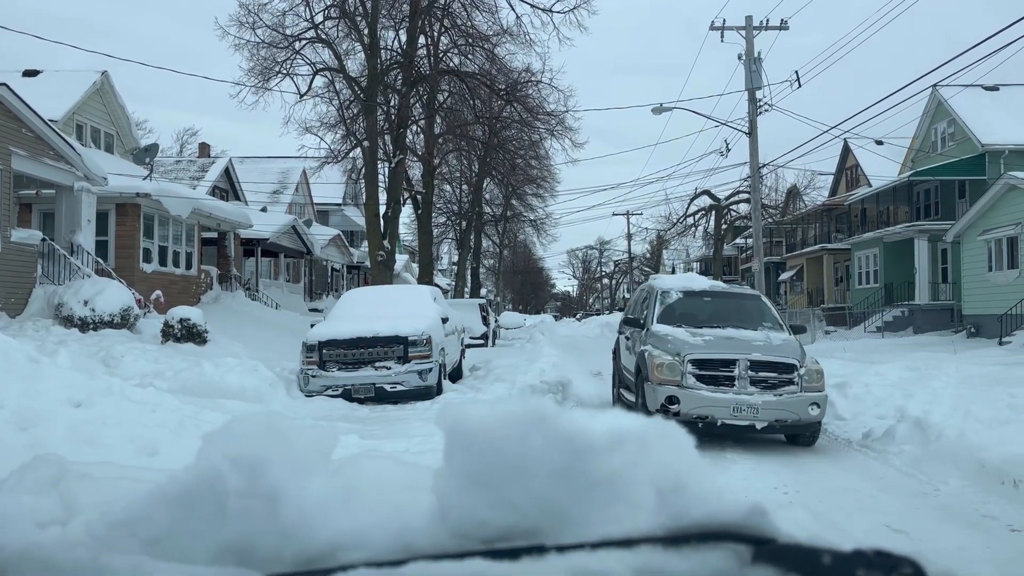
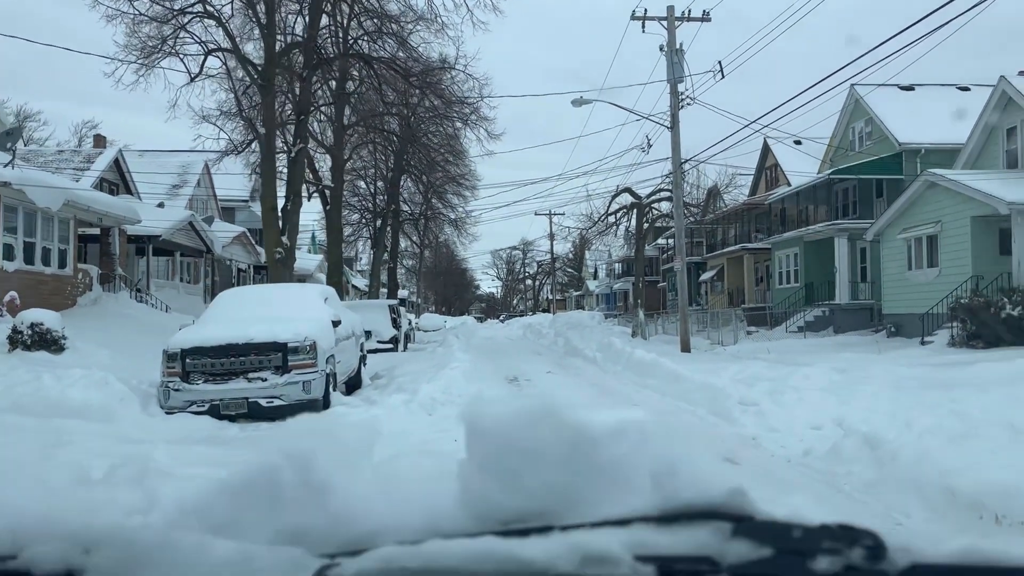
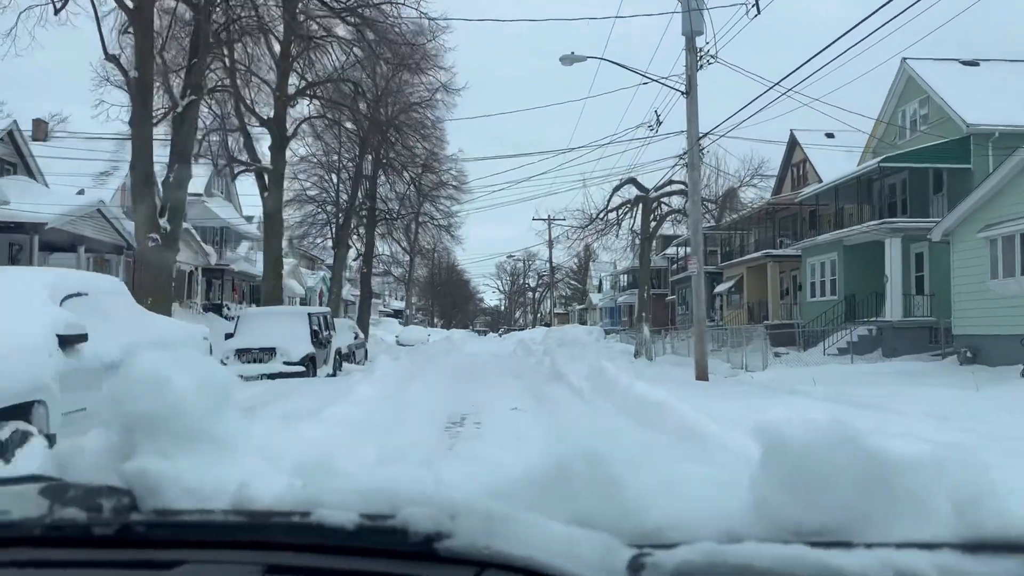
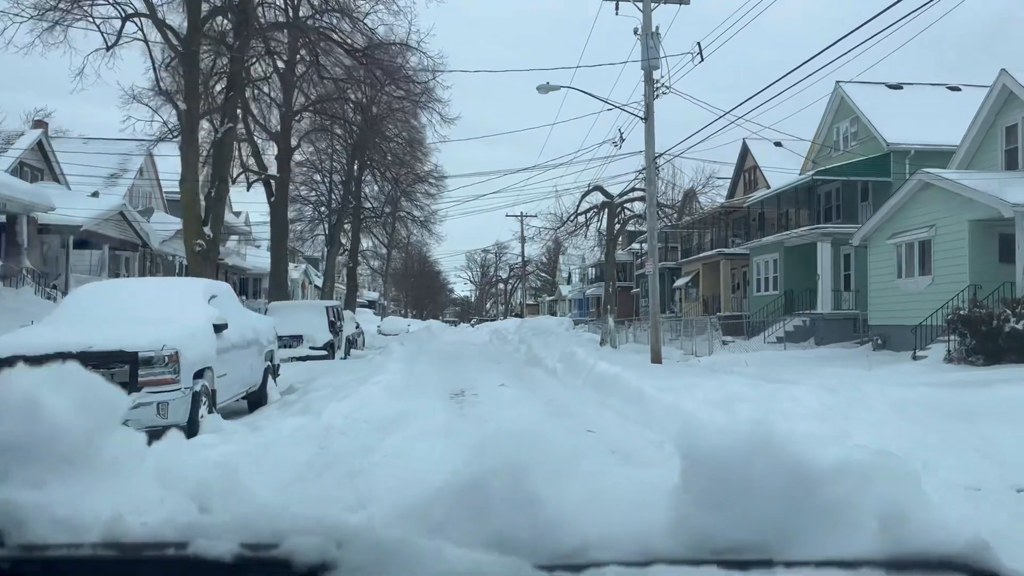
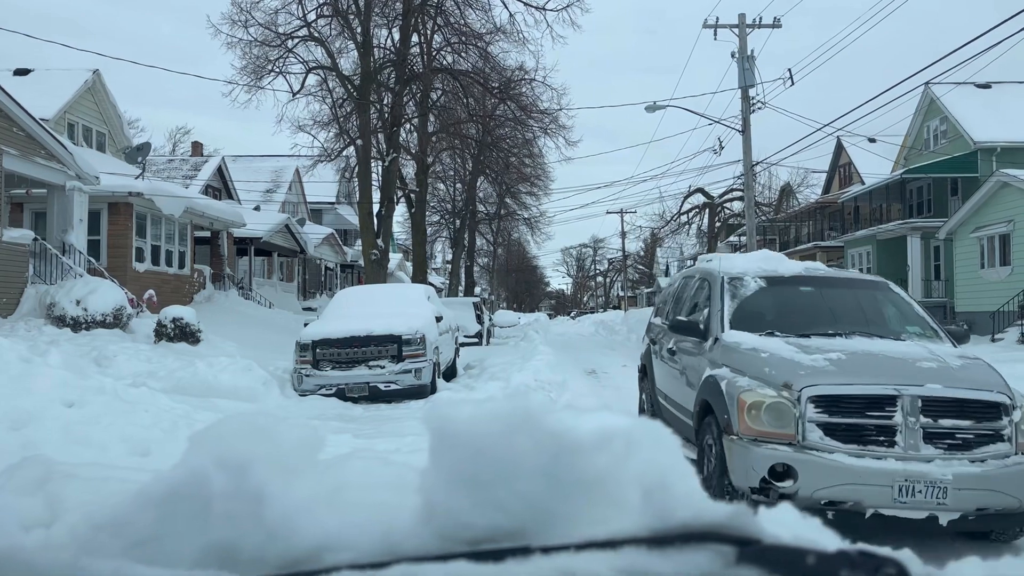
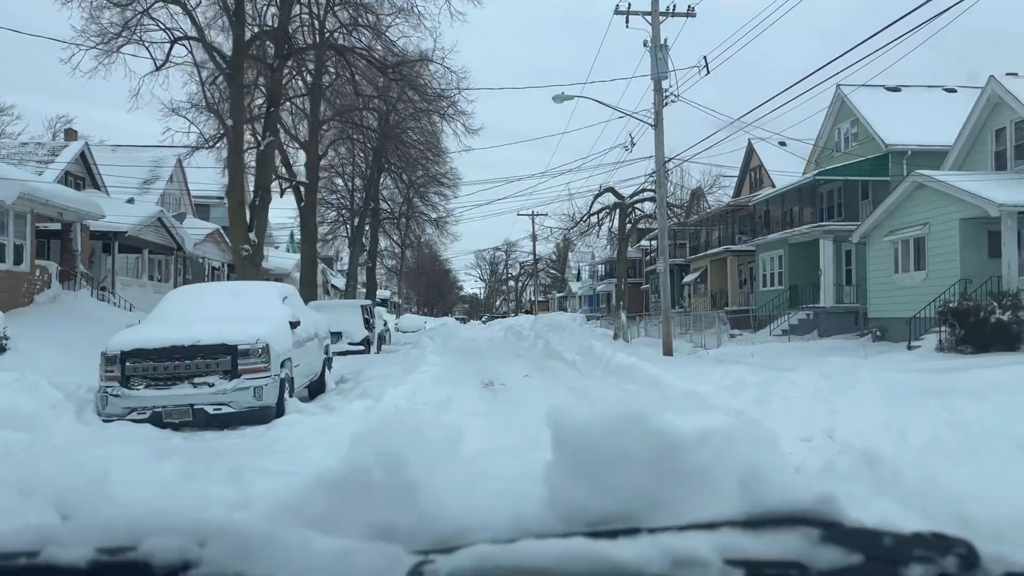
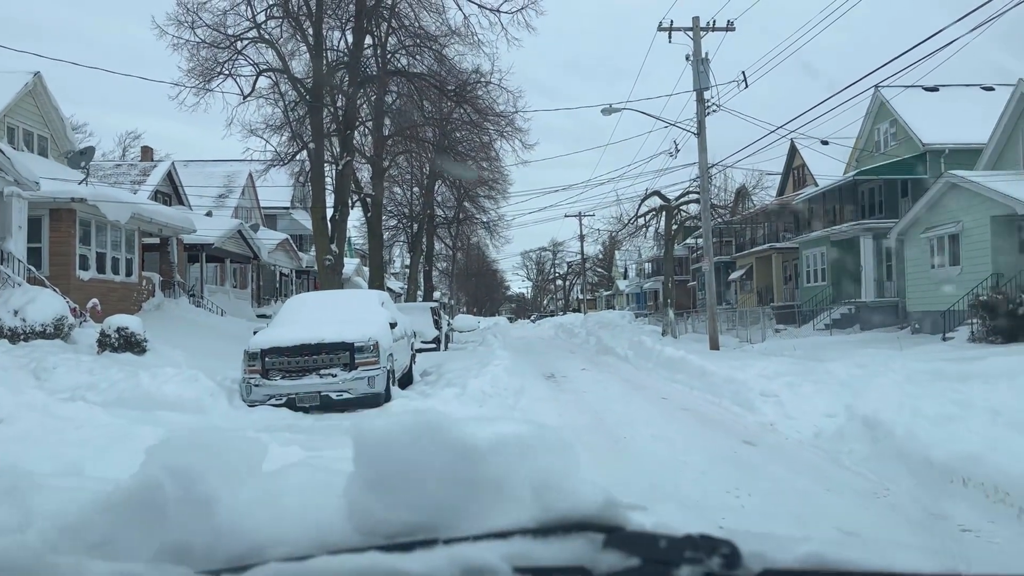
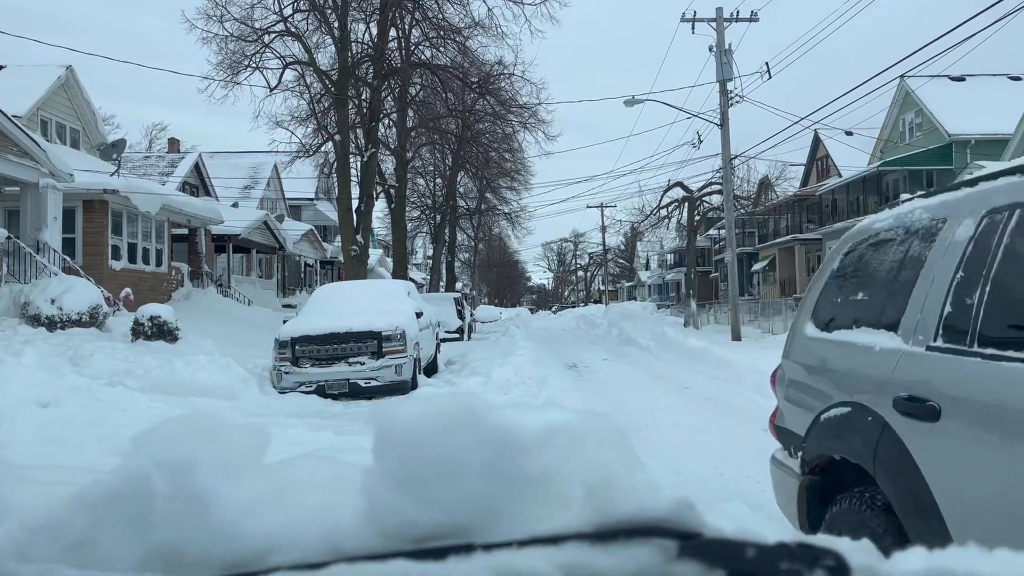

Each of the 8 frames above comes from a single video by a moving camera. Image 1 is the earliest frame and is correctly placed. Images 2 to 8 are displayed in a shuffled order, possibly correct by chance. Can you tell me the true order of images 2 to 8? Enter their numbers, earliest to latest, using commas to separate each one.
5, 8, 7, 2, 6, 4, 3
